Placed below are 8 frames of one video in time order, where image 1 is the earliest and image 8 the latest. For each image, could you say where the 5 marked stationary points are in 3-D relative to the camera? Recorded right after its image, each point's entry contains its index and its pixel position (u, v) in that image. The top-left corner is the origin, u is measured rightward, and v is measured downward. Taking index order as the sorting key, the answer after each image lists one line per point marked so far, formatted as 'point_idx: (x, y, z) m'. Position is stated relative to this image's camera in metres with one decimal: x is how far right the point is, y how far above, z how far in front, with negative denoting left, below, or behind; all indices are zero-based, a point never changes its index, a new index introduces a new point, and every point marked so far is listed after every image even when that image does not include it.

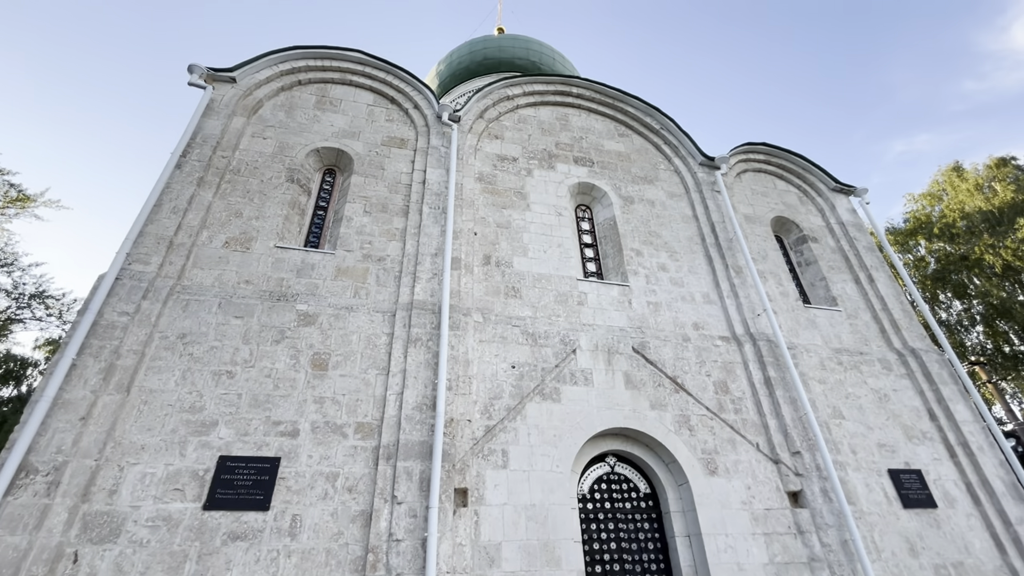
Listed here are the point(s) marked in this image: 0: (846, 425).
0: (+5.8, -2.4, +8.4) m
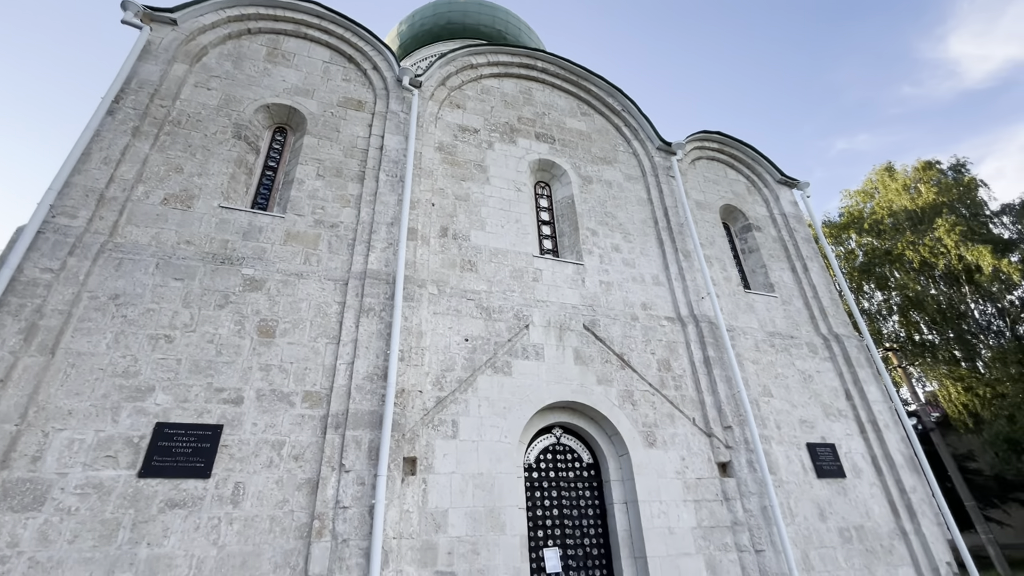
0: (+4.9, -2.1, +9.0) m
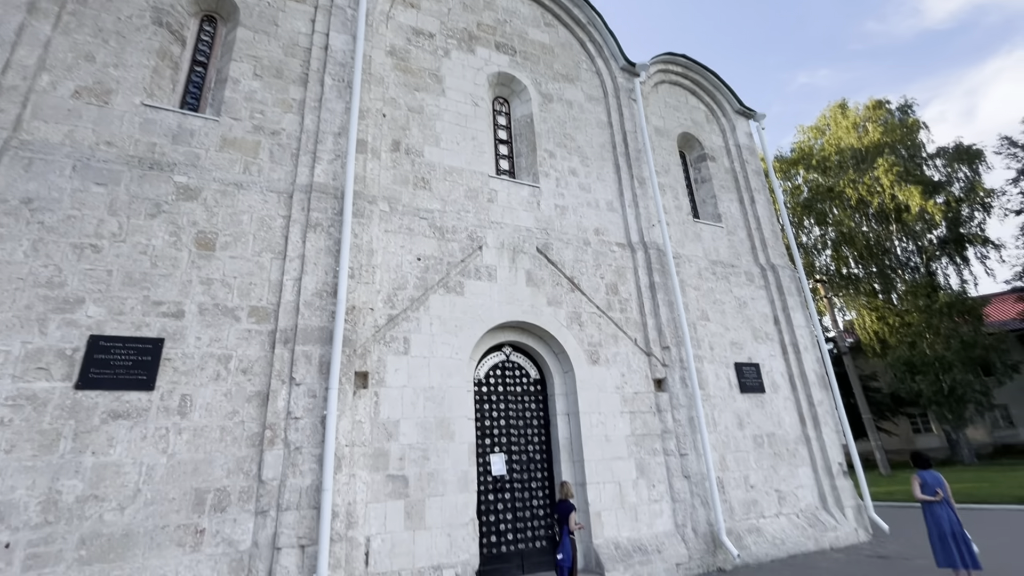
0: (+4.0, -0.8, +9.7) m
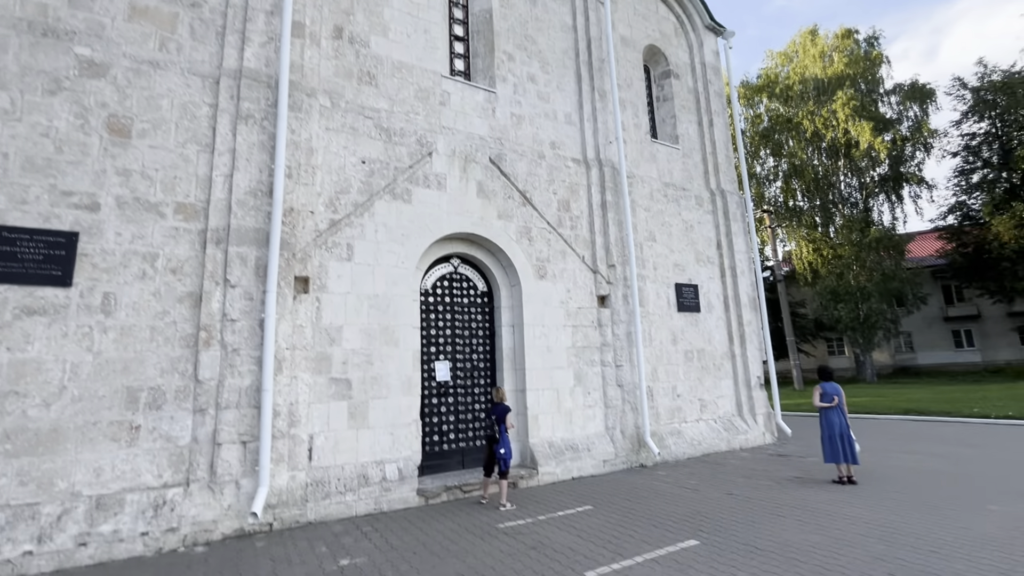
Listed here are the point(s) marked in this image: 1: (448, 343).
0: (+3.0, +0.9, +9.9) m
1: (-1.0, -0.9, +7.8) m
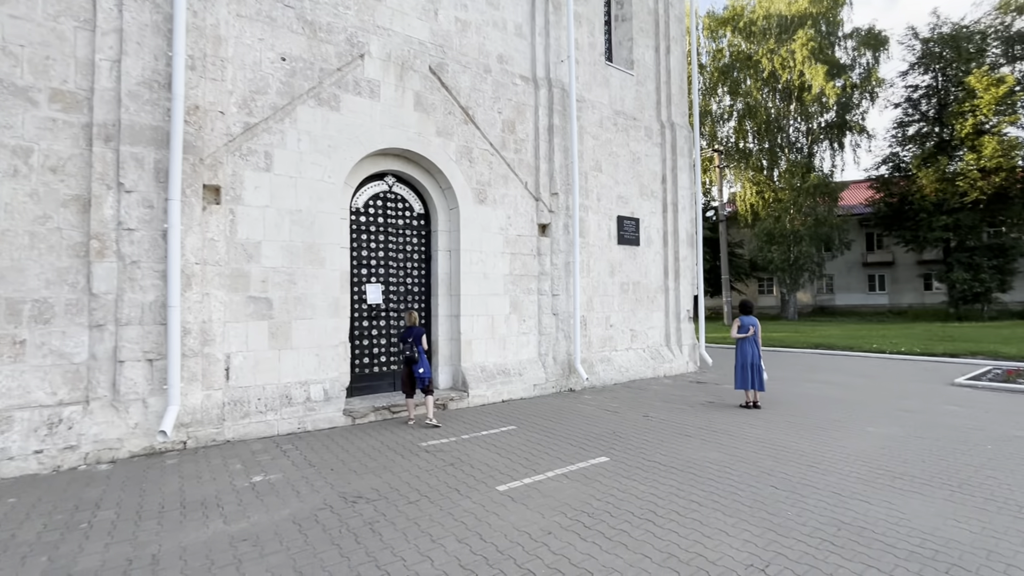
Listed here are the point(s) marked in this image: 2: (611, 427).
0: (+1.8, +2.3, +9.8) m
1: (-2.1, +0.3, +7.6) m
2: (+1.3, -1.8, +6.3) m
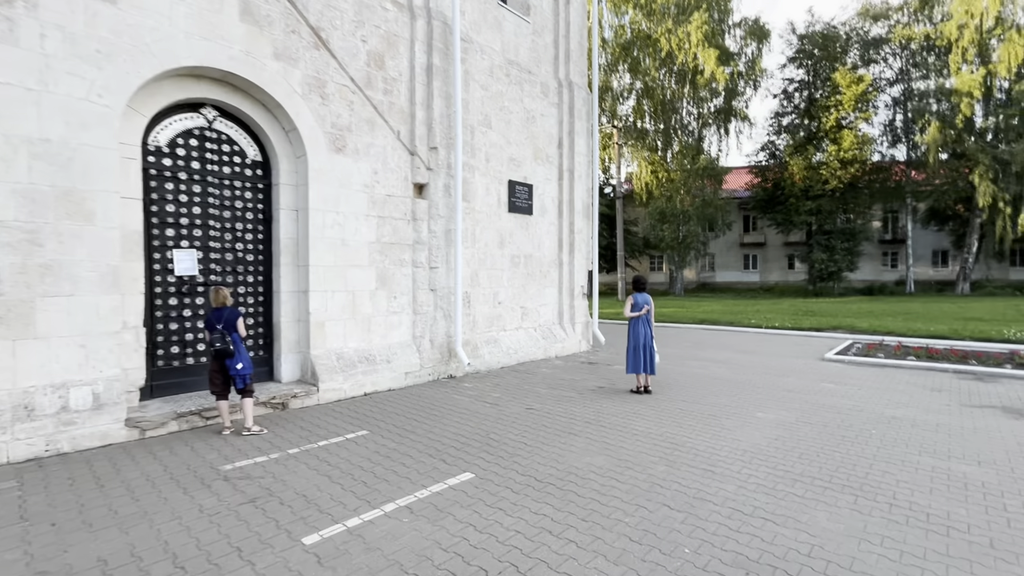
0: (-0.4, +2.8, +8.6) m
1: (-3.8, +0.7, +5.8) m
2: (-0.3, -1.5, +5.3) m
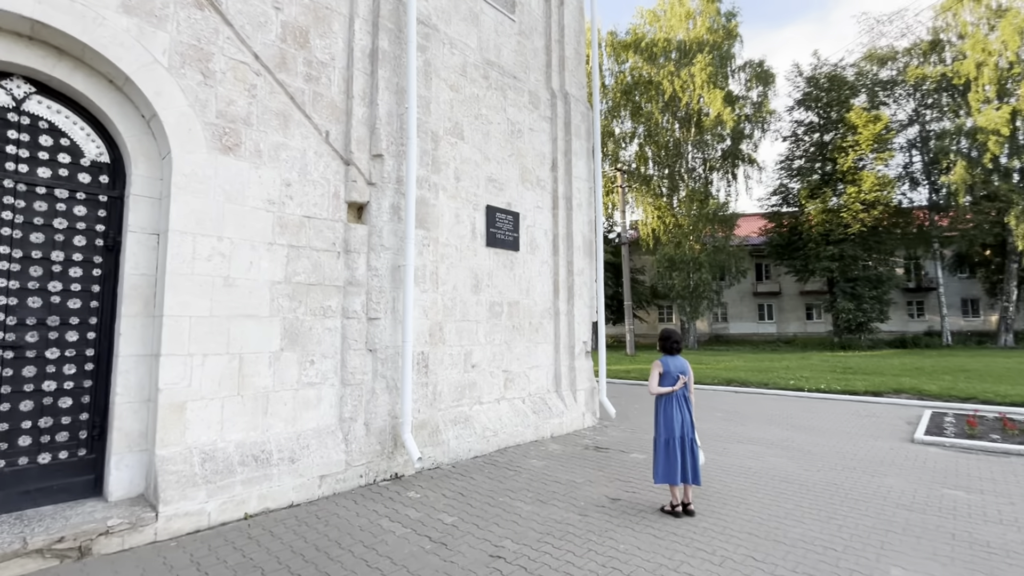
0: (-0.7, +2.0, +6.7) m
1: (-4.1, +0.3, +3.7) m
2: (-0.6, -1.9, +2.9) m
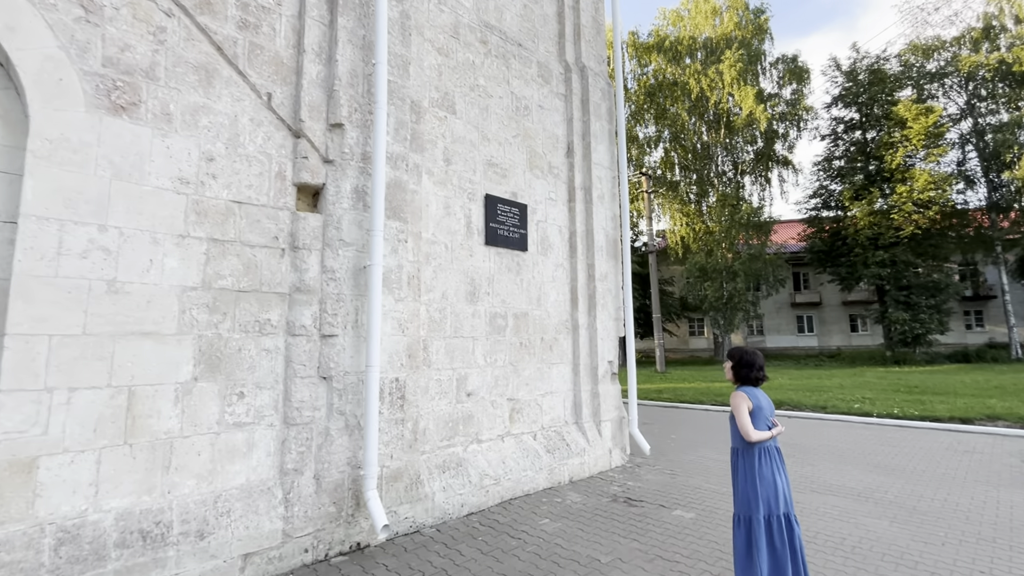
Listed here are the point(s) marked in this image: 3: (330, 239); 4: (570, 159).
0: (-0.7, +1.9, +5.4) m
1: (-4.2, +0.2, +2.5) m
2: (-0.7, -1.9, +1.6) m
3: (-1.6, +0.4, +4.3) m
4: (+0.9, +1.8, +6.9) m
